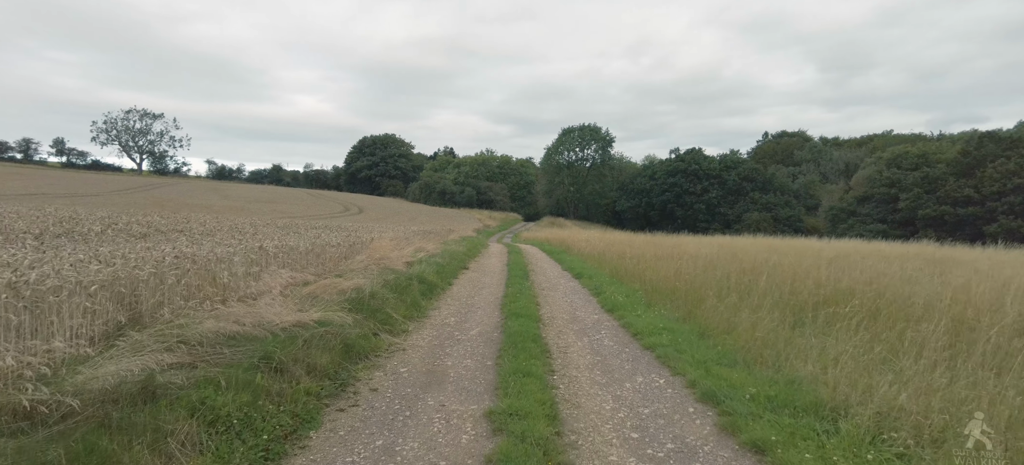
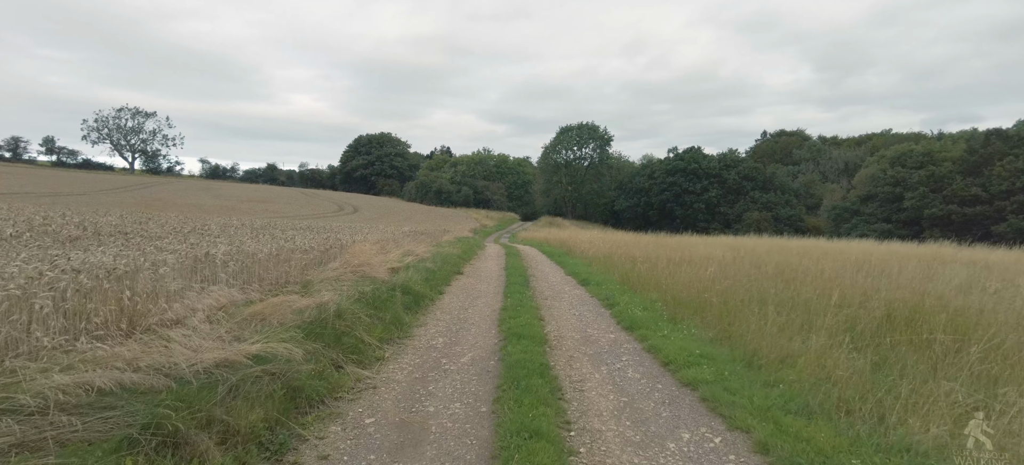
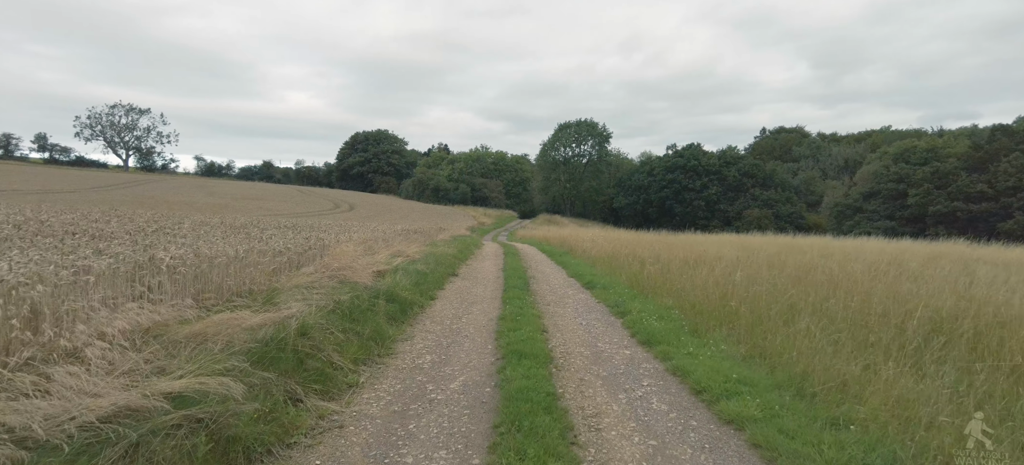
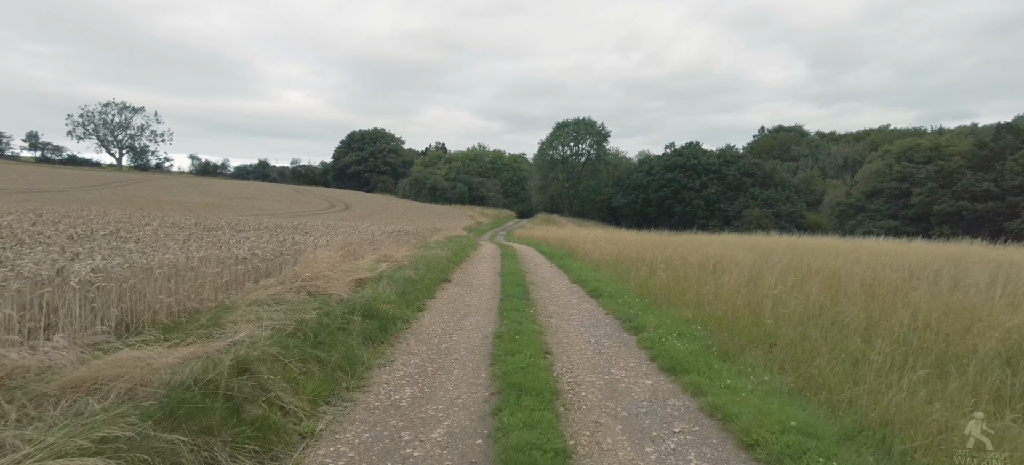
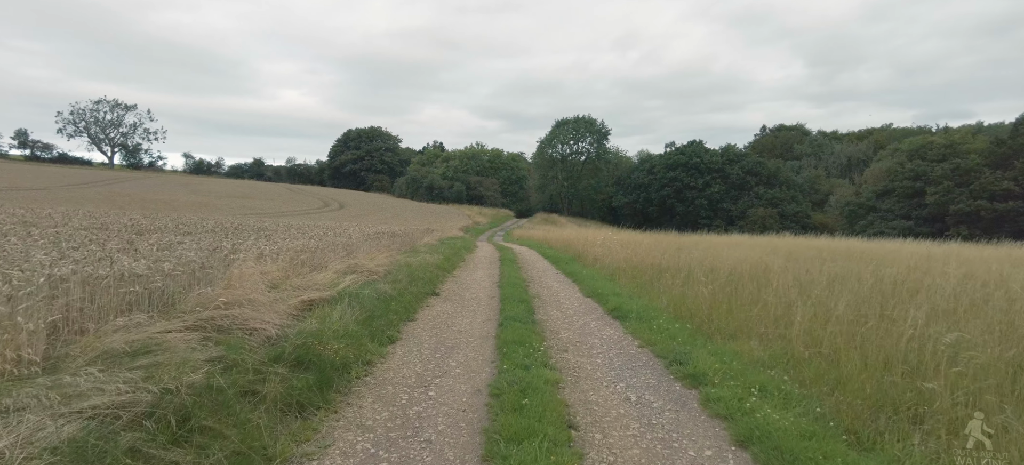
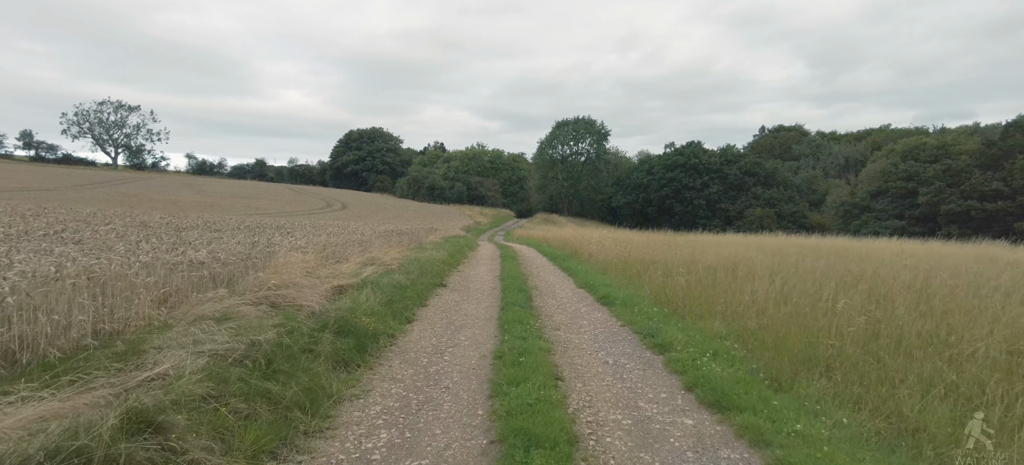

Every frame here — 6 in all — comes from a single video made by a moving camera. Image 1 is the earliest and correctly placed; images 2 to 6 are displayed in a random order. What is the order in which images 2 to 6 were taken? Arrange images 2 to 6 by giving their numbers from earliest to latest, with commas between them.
2, 3, 4, 6, 5
